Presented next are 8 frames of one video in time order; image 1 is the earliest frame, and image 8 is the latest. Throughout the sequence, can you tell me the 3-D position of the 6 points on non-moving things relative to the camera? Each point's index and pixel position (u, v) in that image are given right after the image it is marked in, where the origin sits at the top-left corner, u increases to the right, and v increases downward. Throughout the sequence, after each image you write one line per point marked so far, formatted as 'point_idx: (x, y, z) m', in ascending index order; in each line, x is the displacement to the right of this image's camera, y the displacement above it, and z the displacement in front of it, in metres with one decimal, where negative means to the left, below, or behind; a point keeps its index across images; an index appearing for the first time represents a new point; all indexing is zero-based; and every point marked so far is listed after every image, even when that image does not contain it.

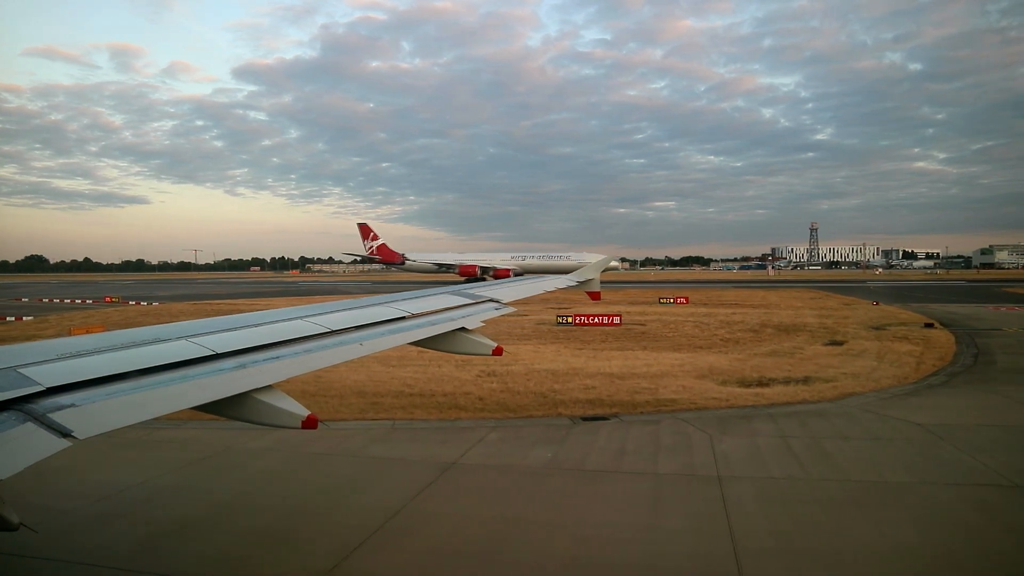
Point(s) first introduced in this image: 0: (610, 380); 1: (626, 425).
0: (+1.8, -1.6, +10.6) m
1: (+1.6, -1.8, +7.9) m
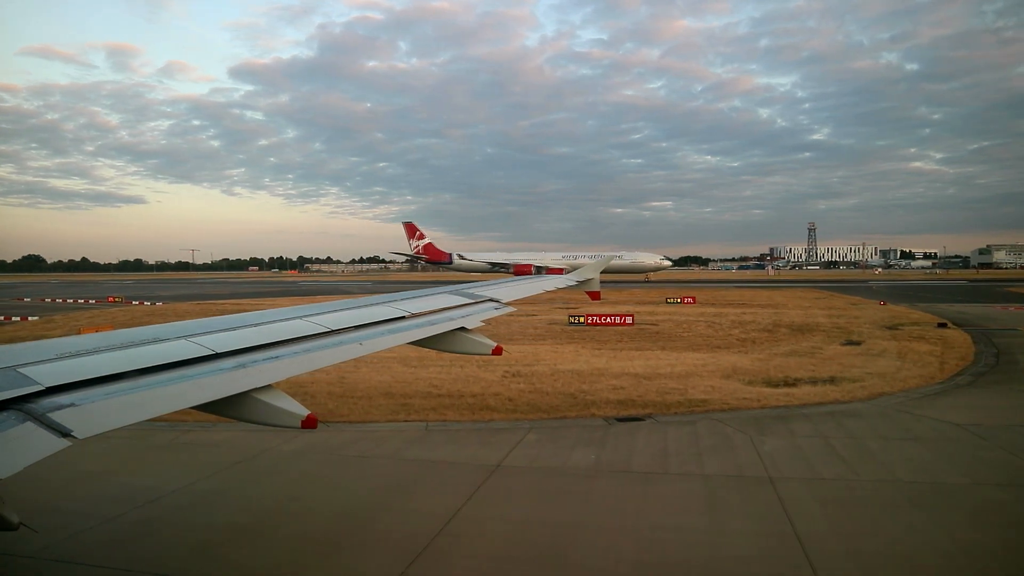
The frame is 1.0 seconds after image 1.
0: (+2.2, -1.6, +10.6) m
1: (+2.0, -1.8, +7.9) m
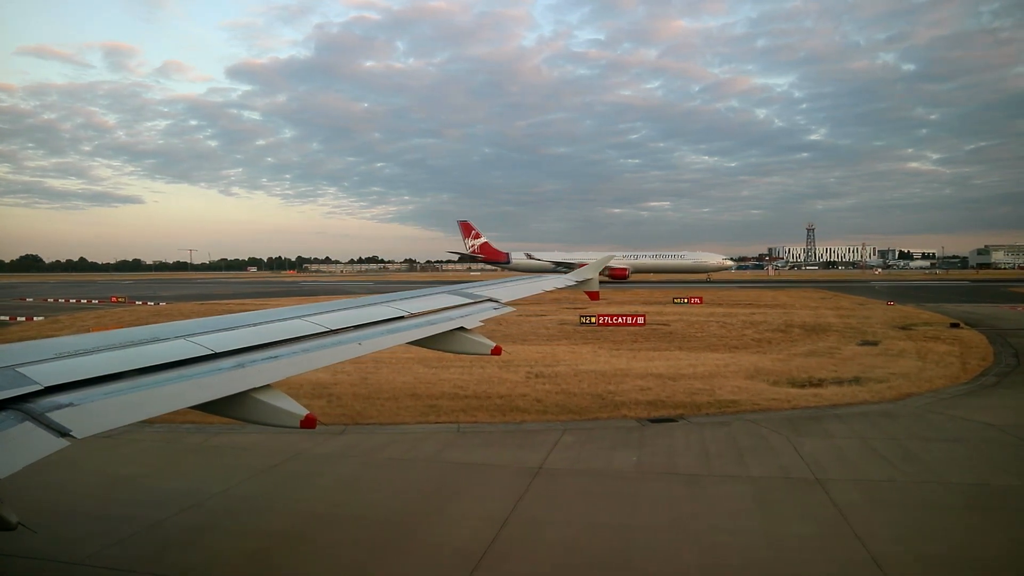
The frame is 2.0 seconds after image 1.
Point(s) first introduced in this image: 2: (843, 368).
0: (+2.7, -1.6, +10.5) m
1: (+2.5, -1.8, +7.8) m
2: (+6.9, -1.6, +12.2) m
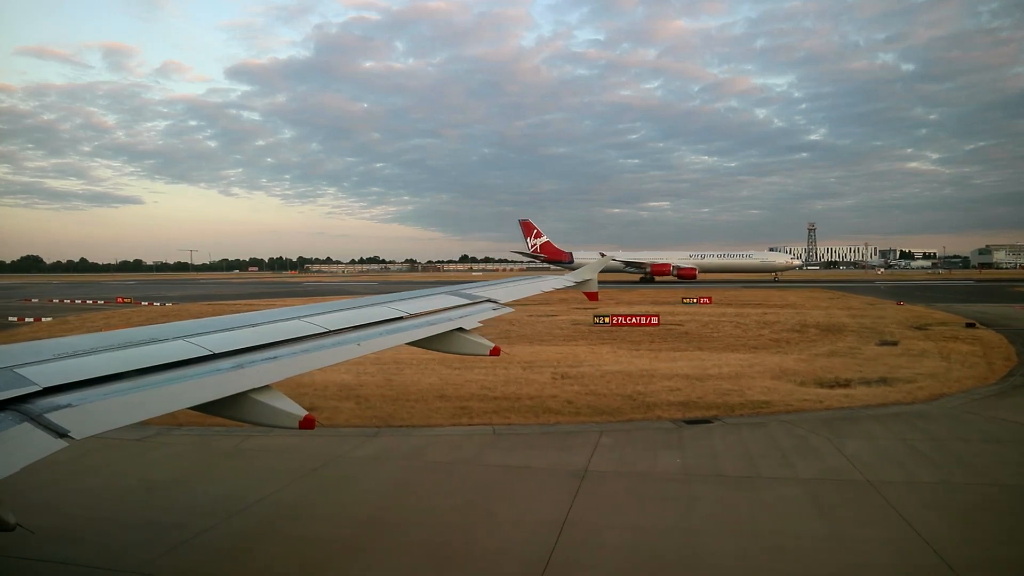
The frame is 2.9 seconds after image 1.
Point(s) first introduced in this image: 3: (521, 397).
0: (+3.1, -1.6, +10.4) m
1: (+2.9, -1.8, +7.7) m
2: (+7.4, -1.6, +12.2) m
3: (+0.1, -1.7, +9.2) m
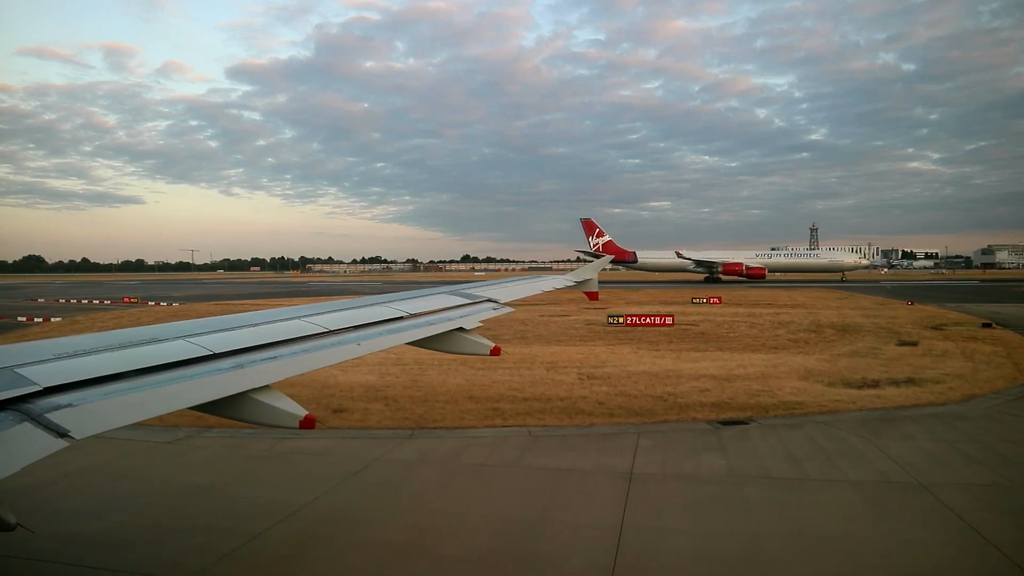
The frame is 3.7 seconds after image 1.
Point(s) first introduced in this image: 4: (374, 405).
0: (+3.6, -1.6, +10.3) m
1: (+3.4, -1.8, +7.7) m
2: (+7.8, -1.6, +12.1) m
3: (+0.6, -1.7, +9.2) m
4: (-2.1, -1.8, +8.8) m
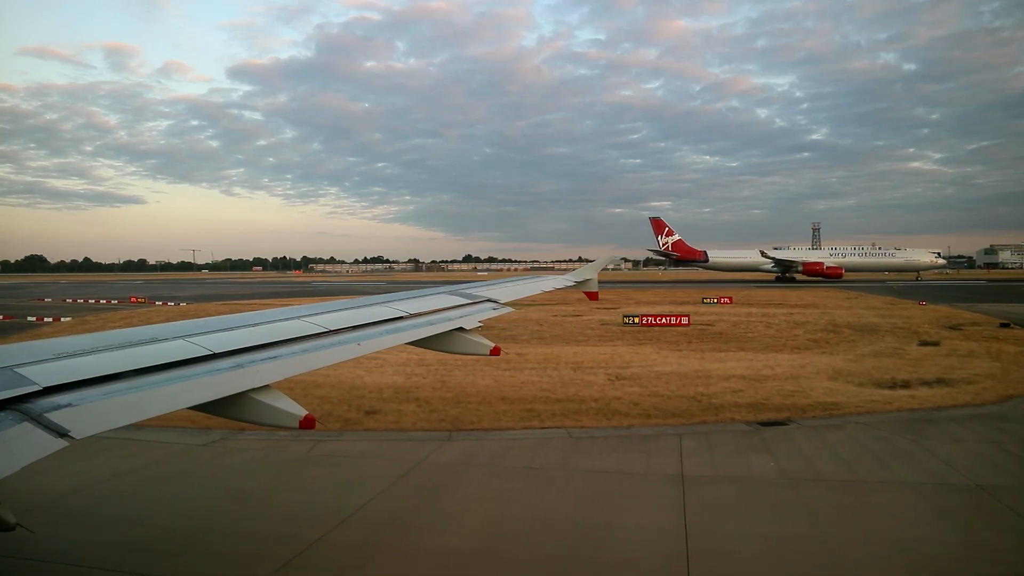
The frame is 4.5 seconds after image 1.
0: (+4.1, -1.6, +10.2) m
1: (+3.9, -1.8, +7.6) m
2: (+8.3, -1.6, +12.0) m
3: (+1.1, -1.7, +9.1) m
4: (-1.6, -1.8, +8.7) m
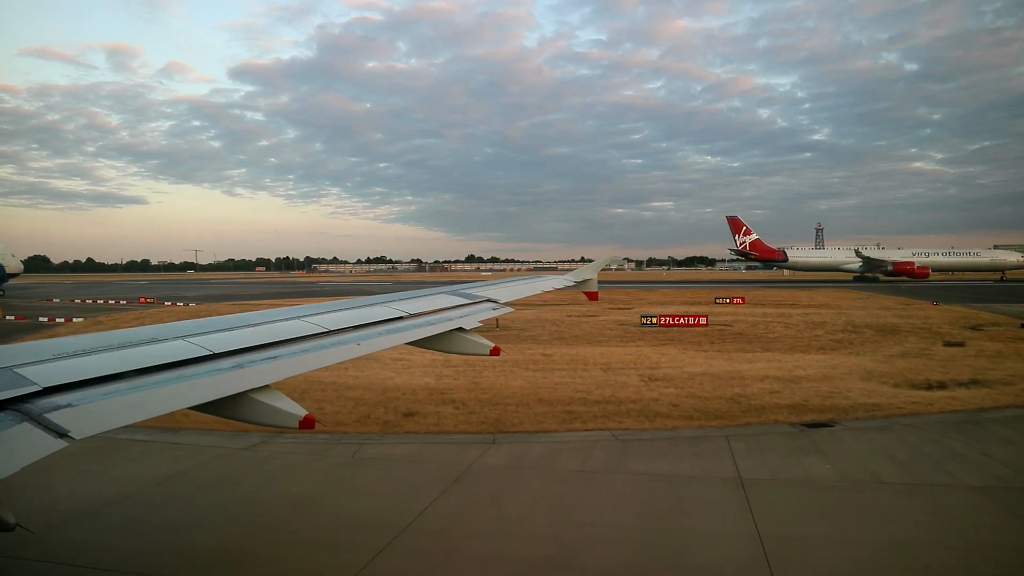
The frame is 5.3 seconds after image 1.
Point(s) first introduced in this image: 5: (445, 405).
0: (+4.7, -1.6, +10.1) m
1: (+4.5, -1.8, +7.5) m
2: (+8.9, -1.6, +11.9) m
3: (+1.7, -1.7, +9.0) m
4: (-1.0, -1.8, +8.7) m
5: (-1.0, -1.8, +8.8) m
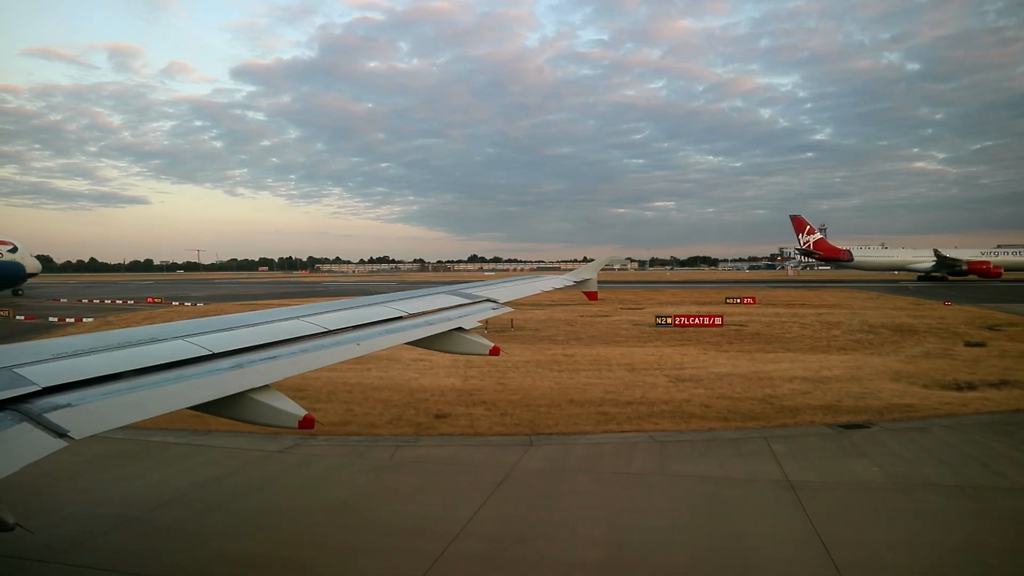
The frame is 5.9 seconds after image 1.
0: (+5.1, -1.6, +10.1) m
1: (+4.9, -1.8, +7.4) m
2: (+9.3, -1.6, +11.8) m
3: (+2.1, -1.7, +8.9) m
4: (-0.6, -1.8, +8.6) m
5: (-0.6, -1.7, +8.8) m
